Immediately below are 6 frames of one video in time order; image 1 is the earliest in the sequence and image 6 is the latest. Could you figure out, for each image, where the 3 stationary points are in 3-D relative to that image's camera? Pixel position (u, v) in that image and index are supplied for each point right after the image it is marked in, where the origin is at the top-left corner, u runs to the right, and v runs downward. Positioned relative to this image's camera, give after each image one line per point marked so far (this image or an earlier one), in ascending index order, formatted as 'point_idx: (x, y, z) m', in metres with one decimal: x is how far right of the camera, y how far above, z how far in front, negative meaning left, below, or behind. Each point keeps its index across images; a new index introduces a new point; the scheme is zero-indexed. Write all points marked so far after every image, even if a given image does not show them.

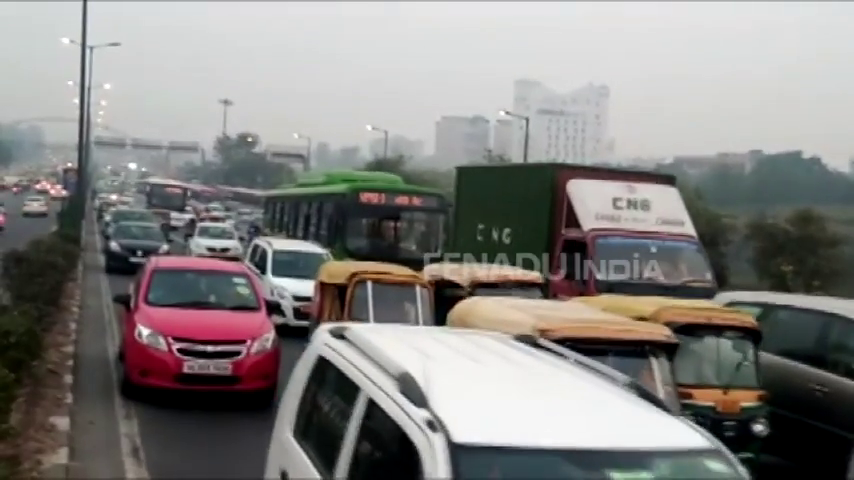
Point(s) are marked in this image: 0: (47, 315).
0: (-6.9, -1.2, +19.9) m
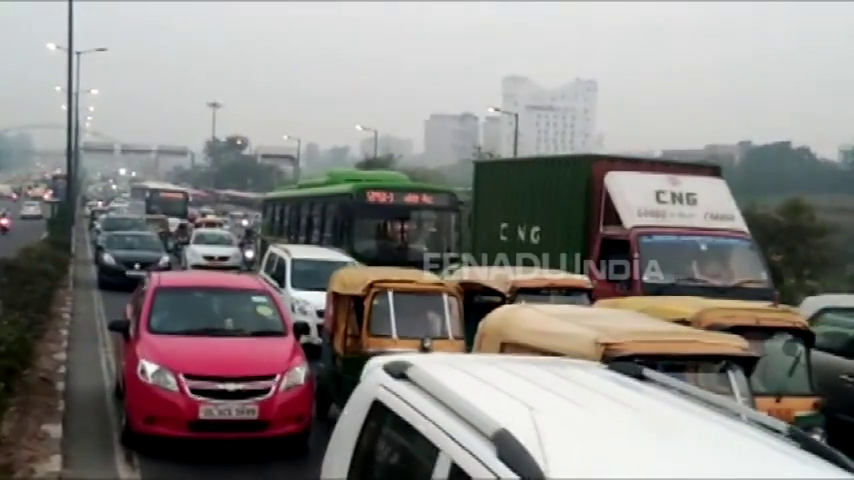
0: (-6.8, -1.3, +19.1) m
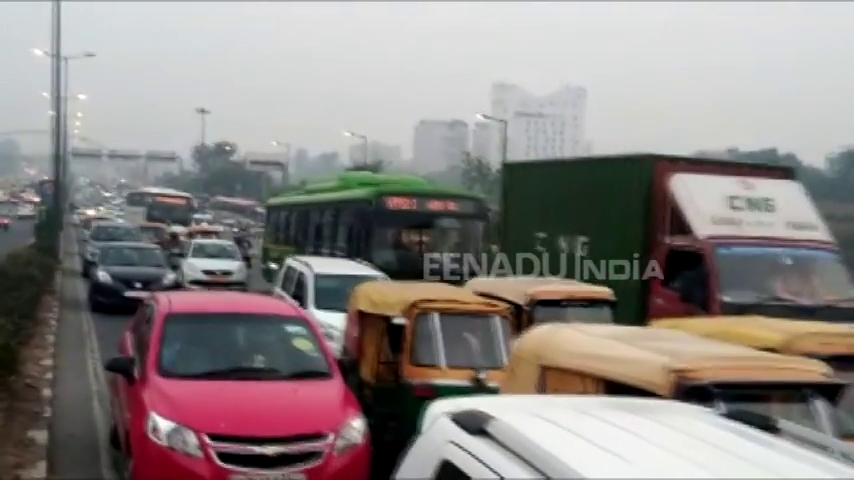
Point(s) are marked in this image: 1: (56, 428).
0: (-6.7, -1.4, +18.2) m
1: (-4.3, -2.1, +12.6) m
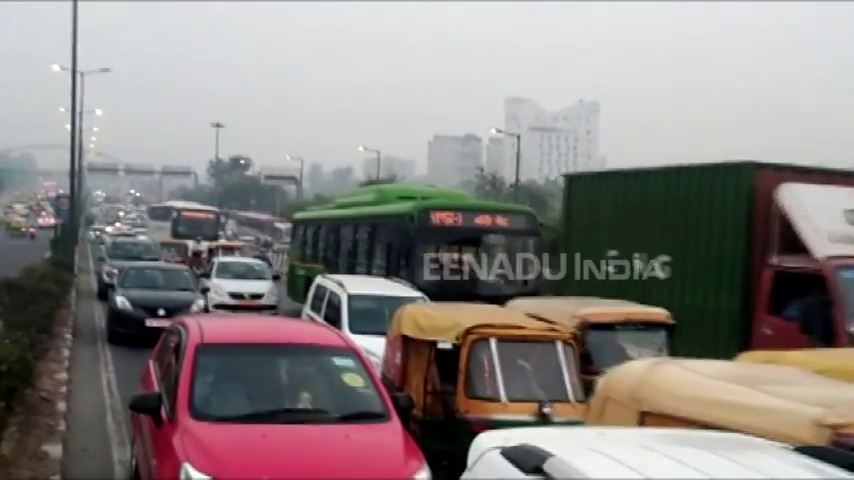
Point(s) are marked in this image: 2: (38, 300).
0: (-6.3, -1.7, +17.4) m
1: (-3.9, -2.3, +11.8) m
2: (-7.0, -1.1, +19.5) m
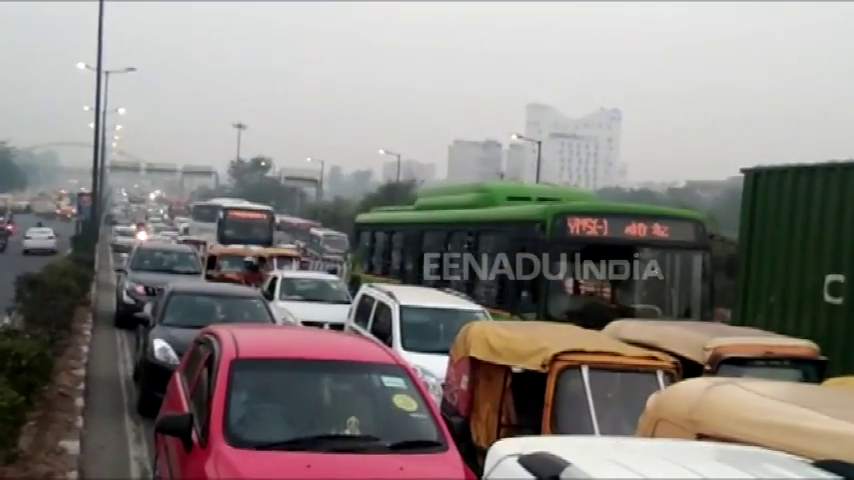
0: (-5.7, -1.7, +16.8) m
1: (-3.5, -2.3, +11.1) m
2: (-6.4, -1.1, +18.8) m
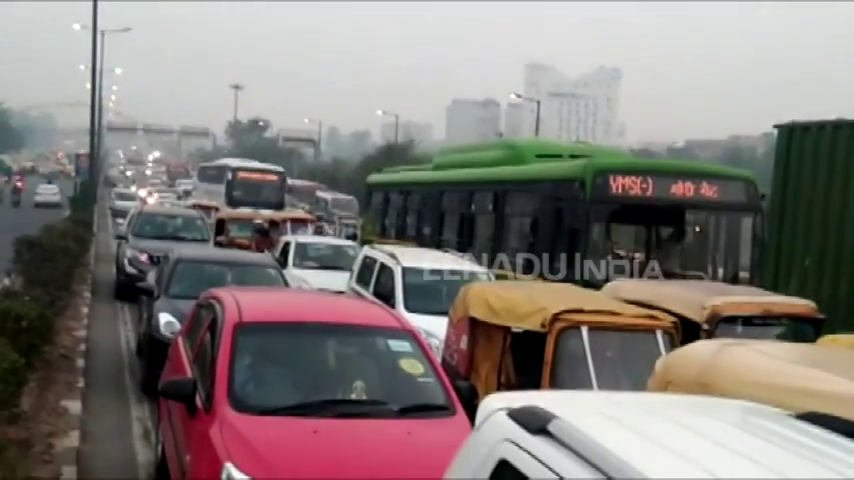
0: (-5.7, -1.1, +16.7) m
1: (-3.4, -1.9, +11.1) m
2: (-6.4, -0.4, +18.7) m
